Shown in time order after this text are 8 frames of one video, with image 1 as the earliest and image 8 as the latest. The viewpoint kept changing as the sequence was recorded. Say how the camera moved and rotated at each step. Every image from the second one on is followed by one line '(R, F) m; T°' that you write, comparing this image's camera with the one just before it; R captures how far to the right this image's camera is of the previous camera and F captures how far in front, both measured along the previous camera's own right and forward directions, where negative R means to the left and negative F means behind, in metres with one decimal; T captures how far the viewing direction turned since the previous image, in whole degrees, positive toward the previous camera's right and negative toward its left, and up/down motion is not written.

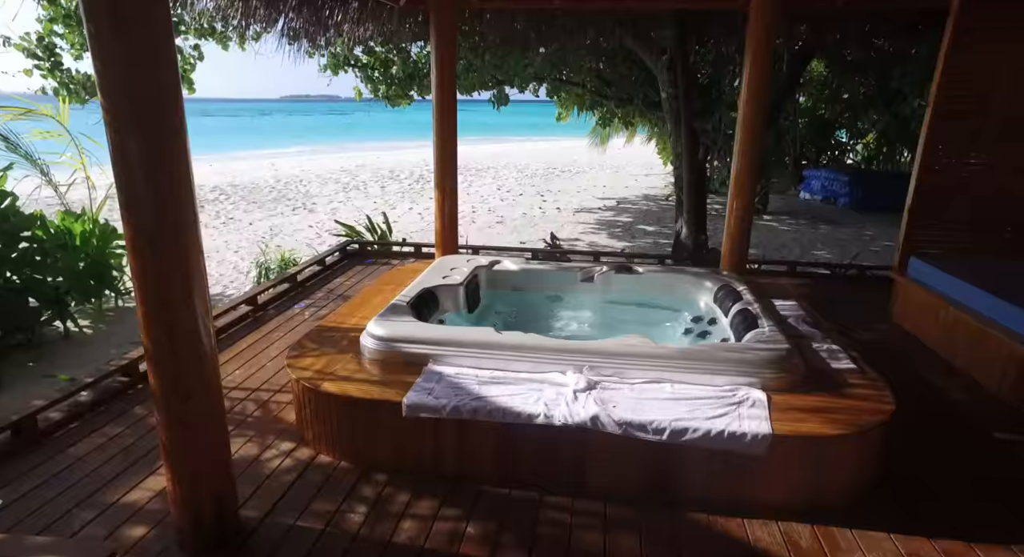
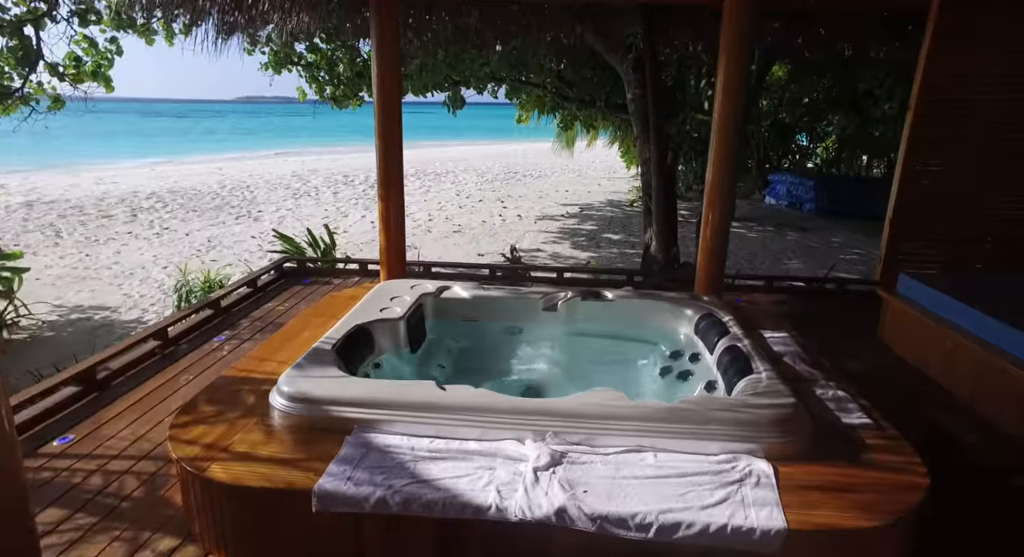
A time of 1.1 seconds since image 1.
(+0.1, +0.4) m; +3°
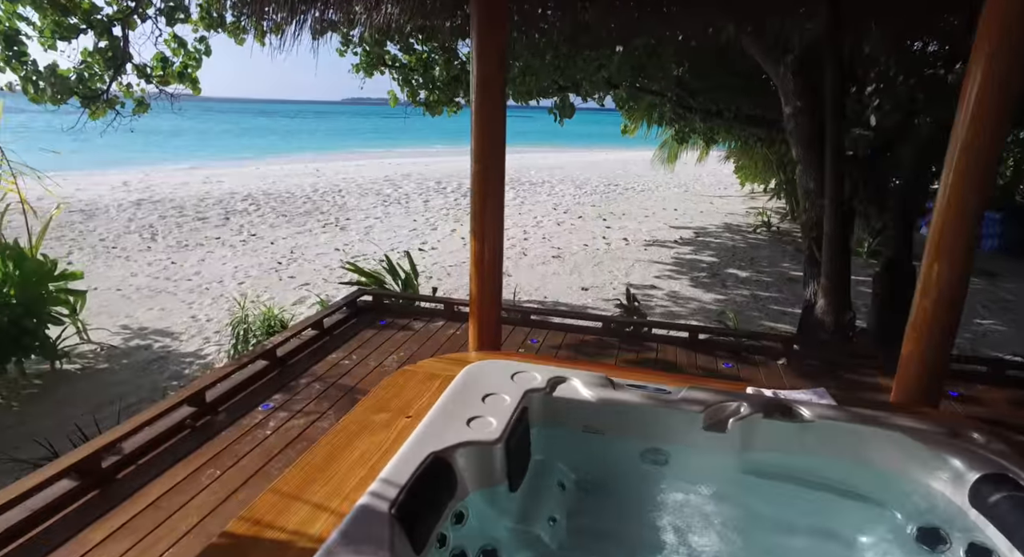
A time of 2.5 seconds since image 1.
(-0.2, +0.8) m; -8°
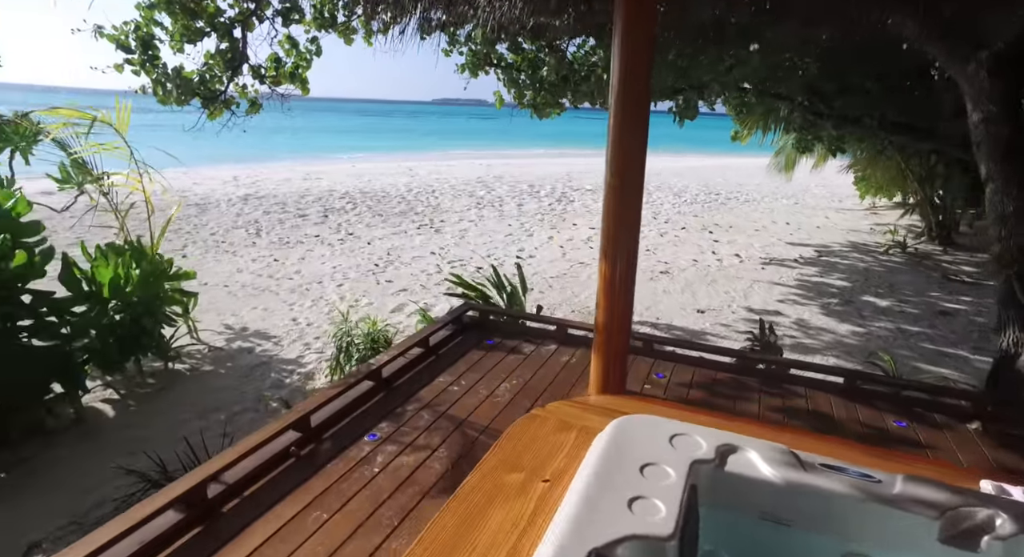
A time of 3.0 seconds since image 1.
(-0.2, +0.3) m; -8°
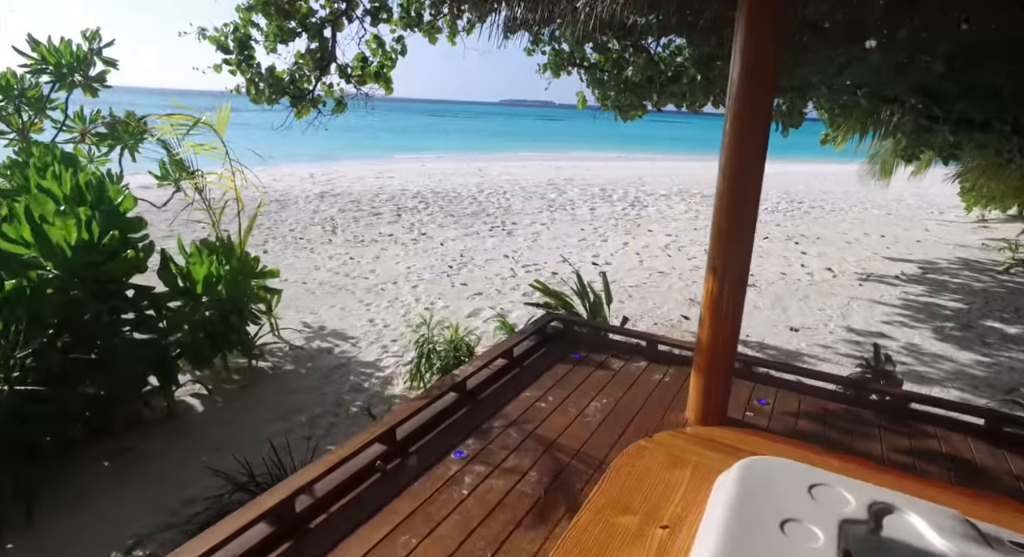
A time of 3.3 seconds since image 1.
(-0.2, +0.1) m; -6°
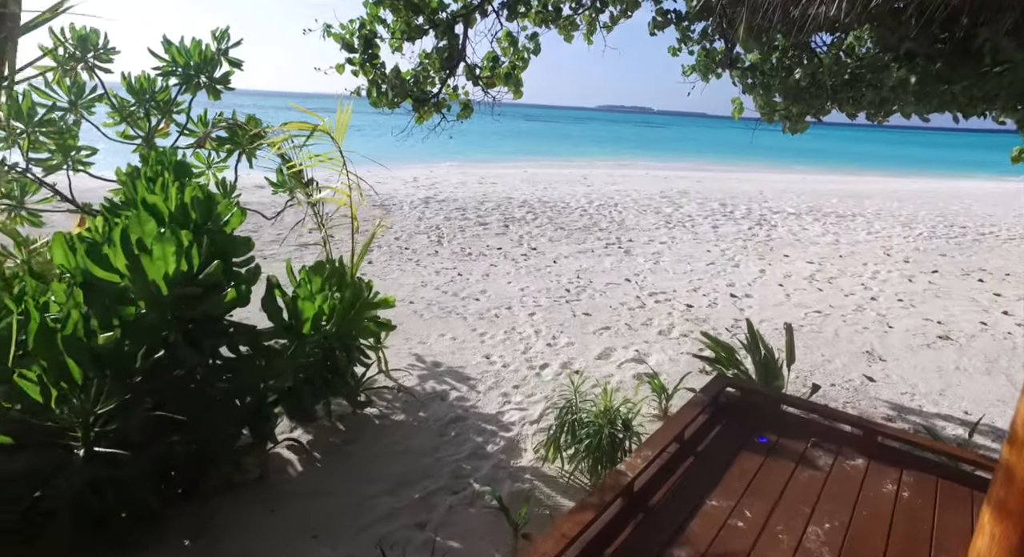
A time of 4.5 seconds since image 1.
(-0.4, +0.6) m; -8°
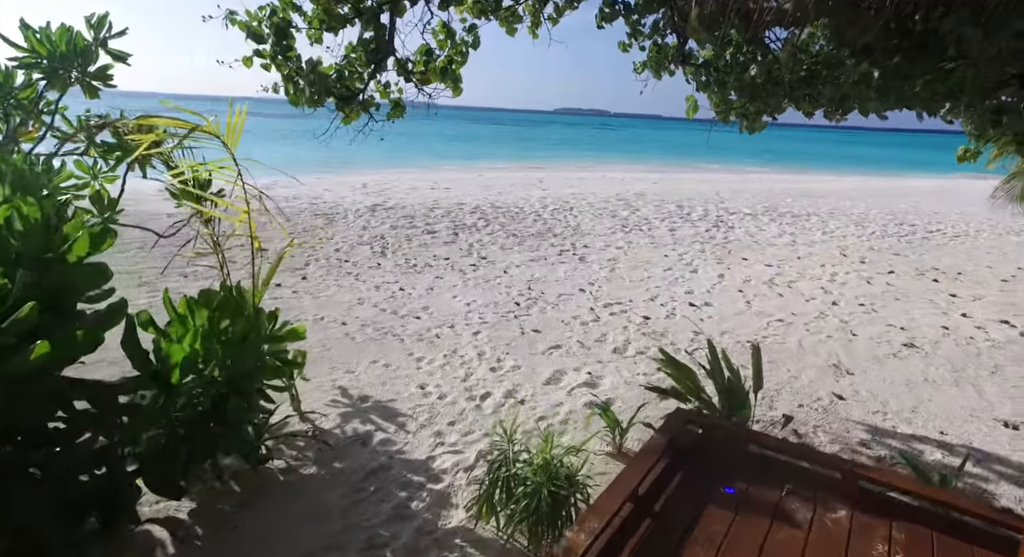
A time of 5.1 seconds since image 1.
(+0.2, +0.4) m; +4°
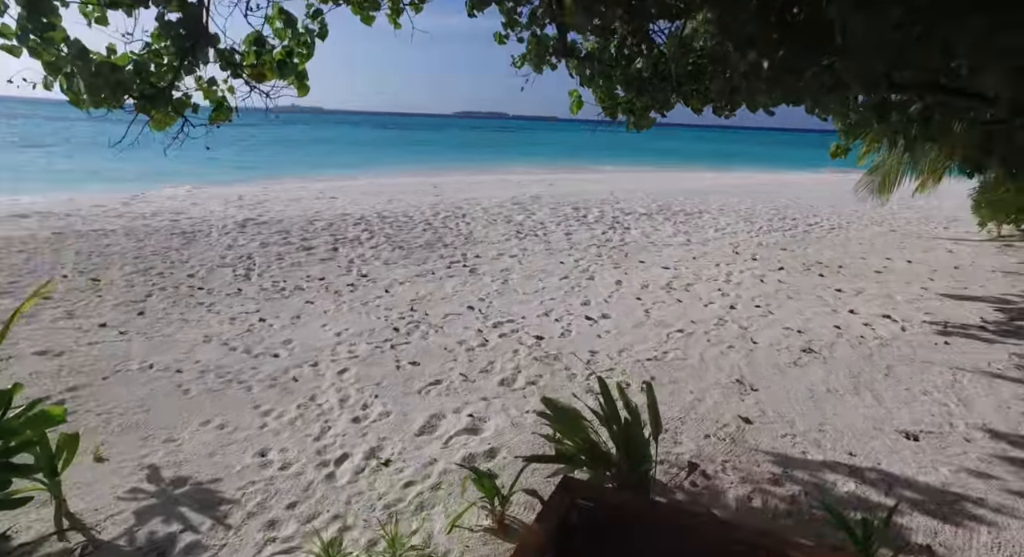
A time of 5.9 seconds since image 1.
(+0.3, +0.5) m; +9°
